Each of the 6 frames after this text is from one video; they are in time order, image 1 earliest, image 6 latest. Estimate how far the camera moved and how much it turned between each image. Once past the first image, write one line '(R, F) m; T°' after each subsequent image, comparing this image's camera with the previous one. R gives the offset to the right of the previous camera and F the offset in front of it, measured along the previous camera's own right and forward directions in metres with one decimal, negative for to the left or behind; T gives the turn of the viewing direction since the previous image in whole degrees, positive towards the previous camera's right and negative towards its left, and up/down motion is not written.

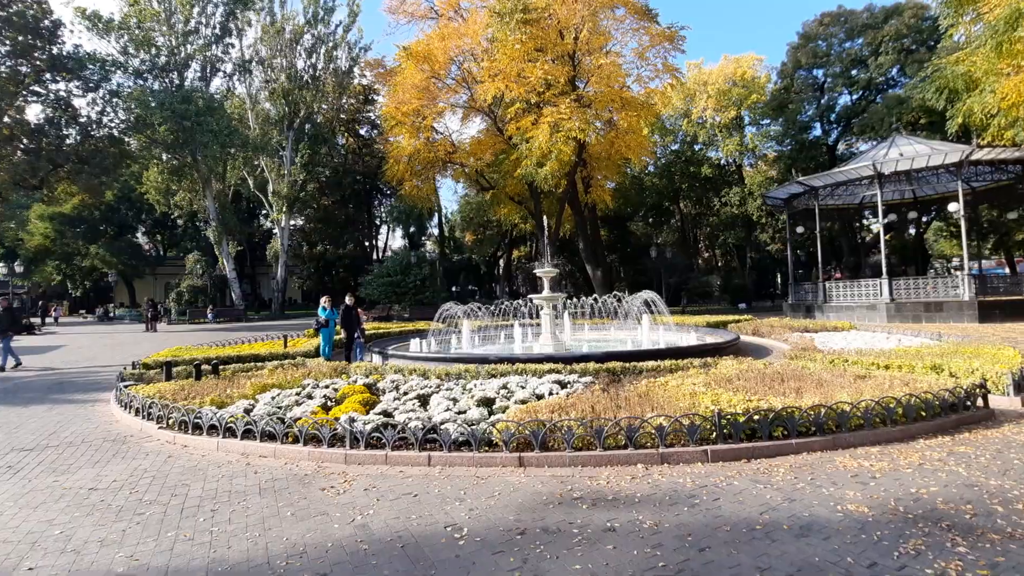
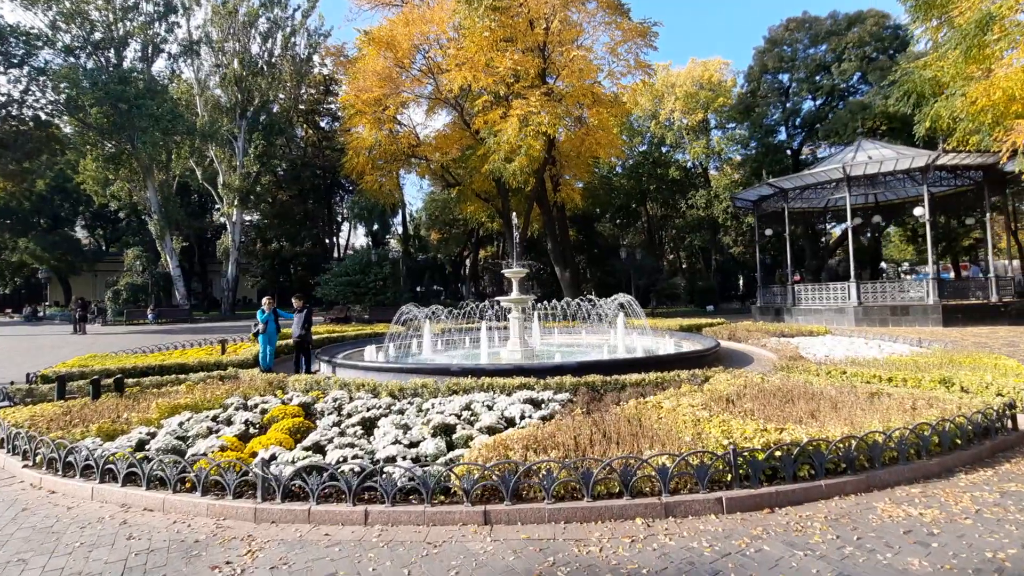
(0.0, +0.9) m; +4°
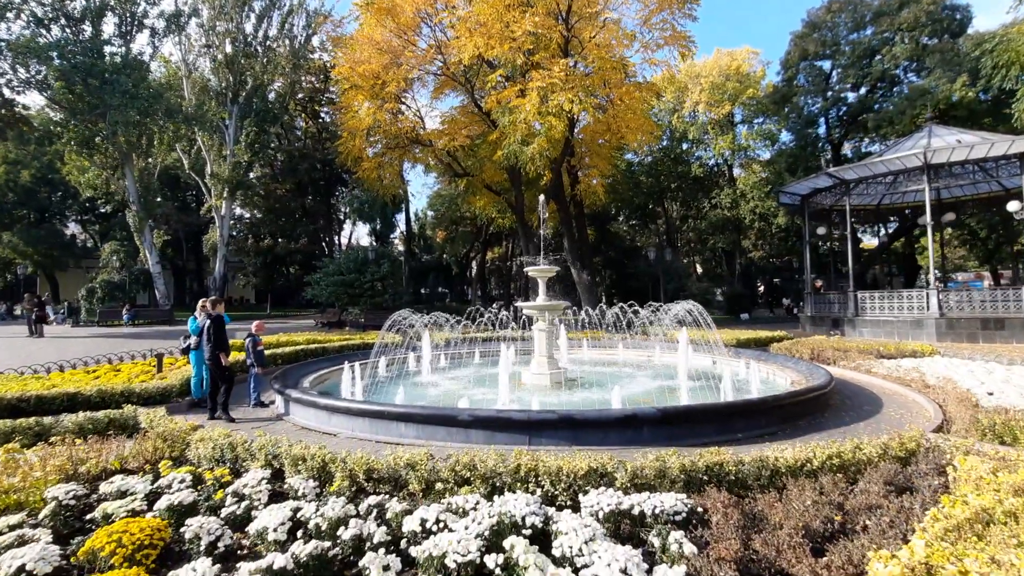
(-0.3, +2.5) m; -1°
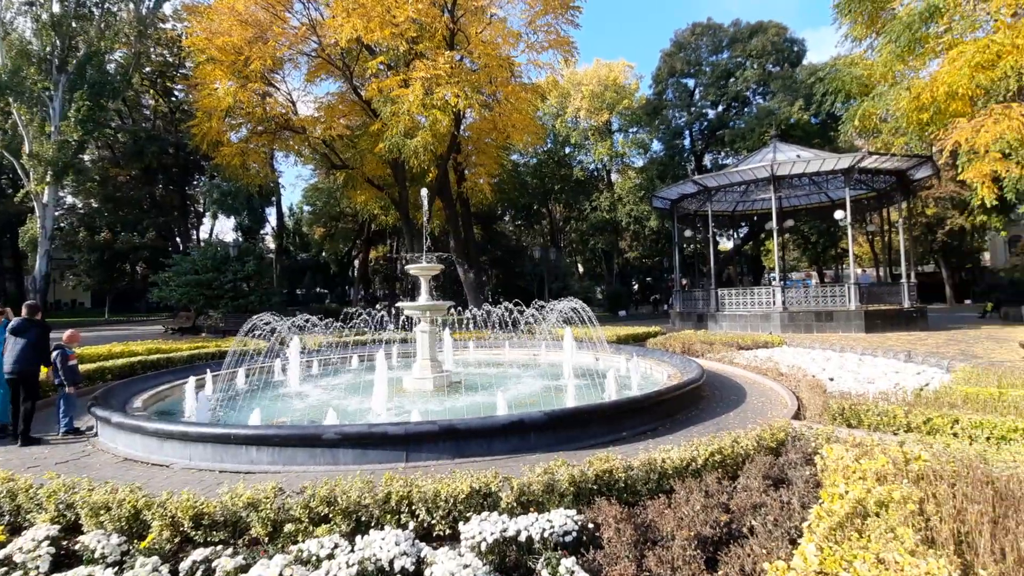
(+0.1, +0.4) m; +12°
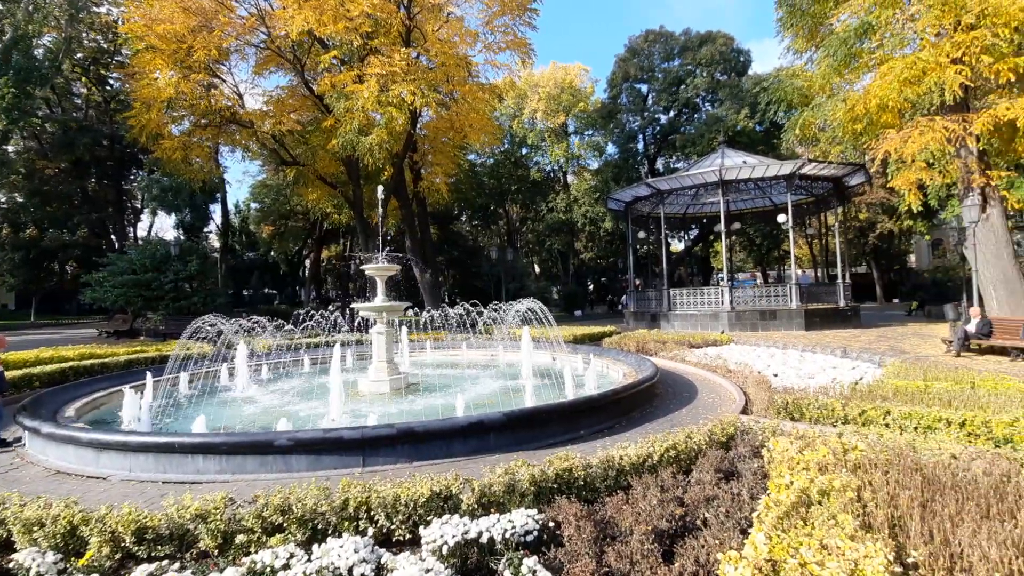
(0.0, 0.0) m; +5°
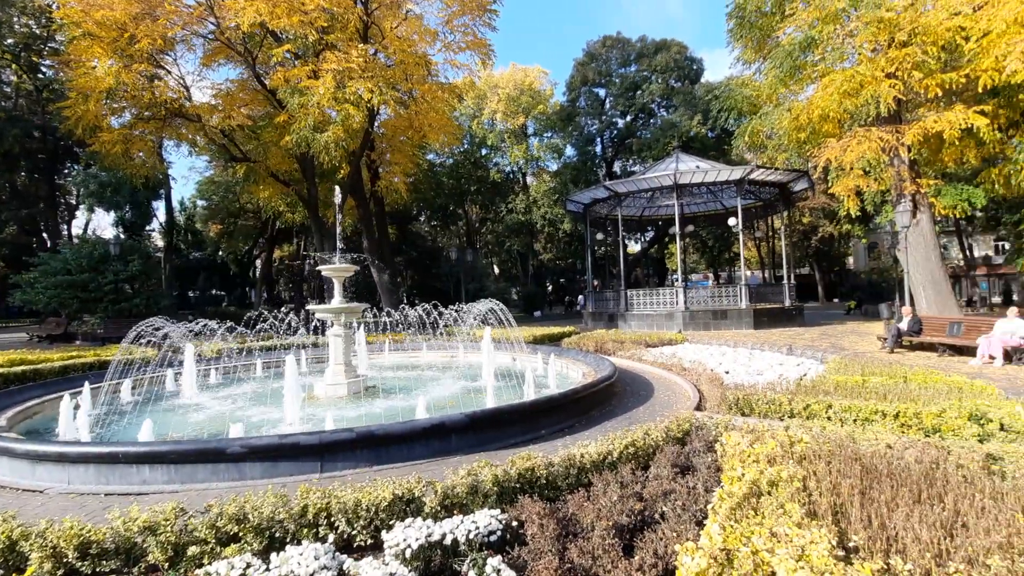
(0.0, 0.0) m; +5°
